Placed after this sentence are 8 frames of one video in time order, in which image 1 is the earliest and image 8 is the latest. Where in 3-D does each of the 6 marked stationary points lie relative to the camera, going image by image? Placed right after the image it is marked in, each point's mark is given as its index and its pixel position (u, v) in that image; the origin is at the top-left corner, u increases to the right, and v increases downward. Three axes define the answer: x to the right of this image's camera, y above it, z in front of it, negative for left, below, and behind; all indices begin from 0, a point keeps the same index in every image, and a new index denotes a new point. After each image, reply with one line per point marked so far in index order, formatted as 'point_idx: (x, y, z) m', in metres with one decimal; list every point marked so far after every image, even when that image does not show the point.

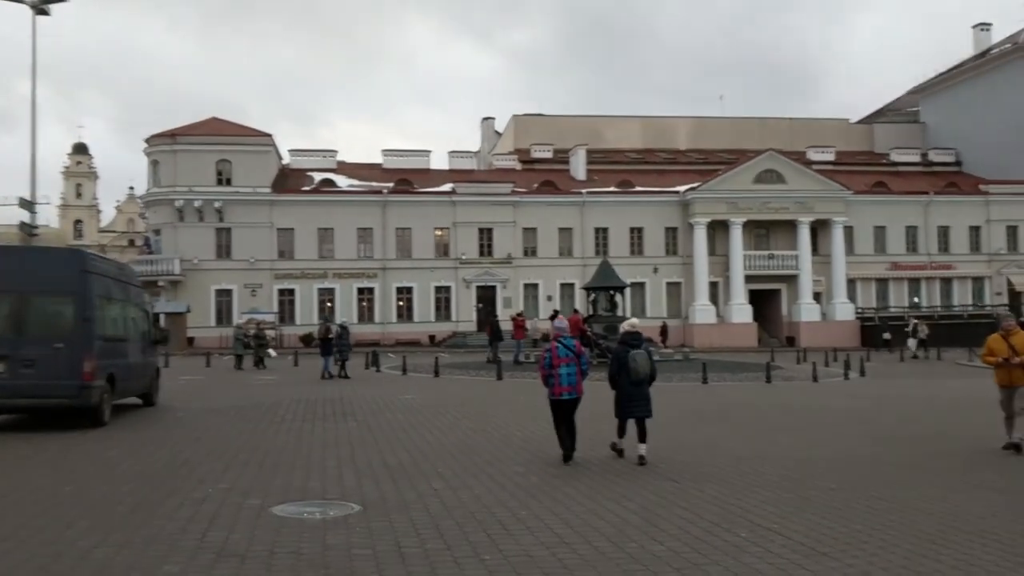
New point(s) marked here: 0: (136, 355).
0: (-7.2, -1.3, +17.9) m
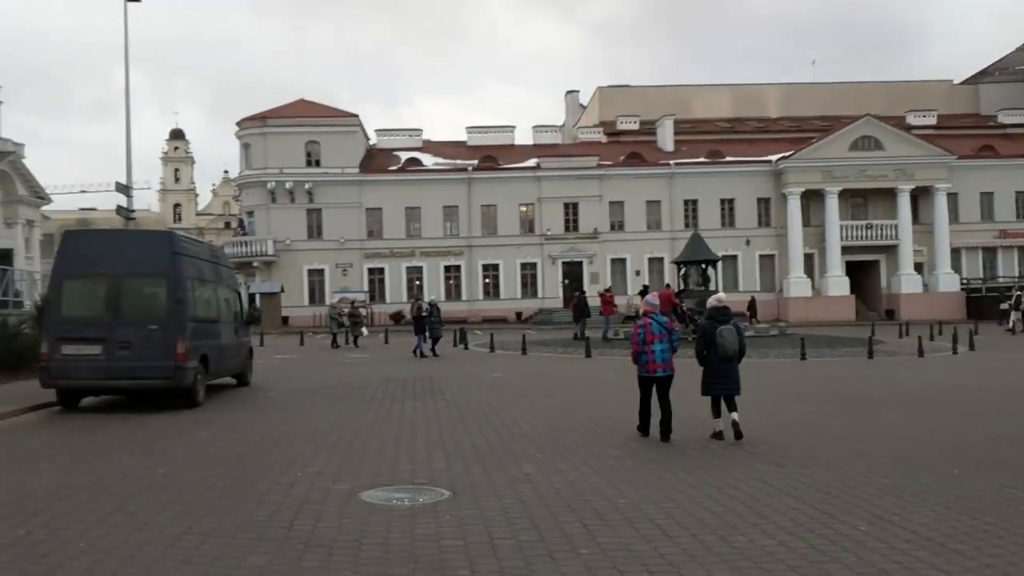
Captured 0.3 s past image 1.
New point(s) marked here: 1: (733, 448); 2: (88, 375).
0: (-5.5, -0.9, +18.1) m
1: (+2.7, -1.9, +11.5) m
2: (-6.6, -1.4, +14.6) m
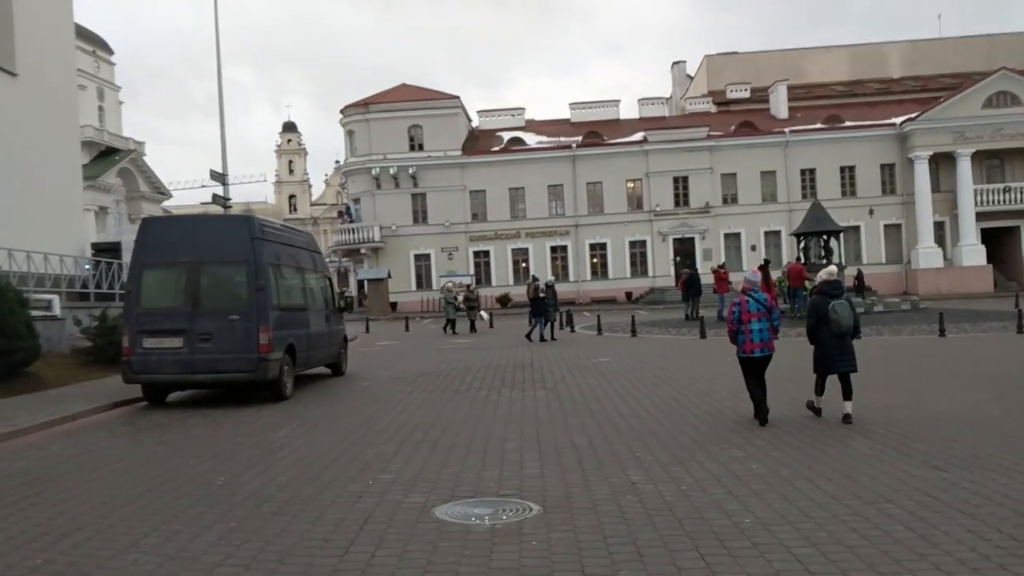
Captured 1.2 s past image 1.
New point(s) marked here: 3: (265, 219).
0: (-3.6, -0.7, +17.3) m
1: (+3.8, -1.6, +9.8) m
2: (-5.1, -1.2, +13.9) m
3: (-4.0, +1.1, +15.2) m
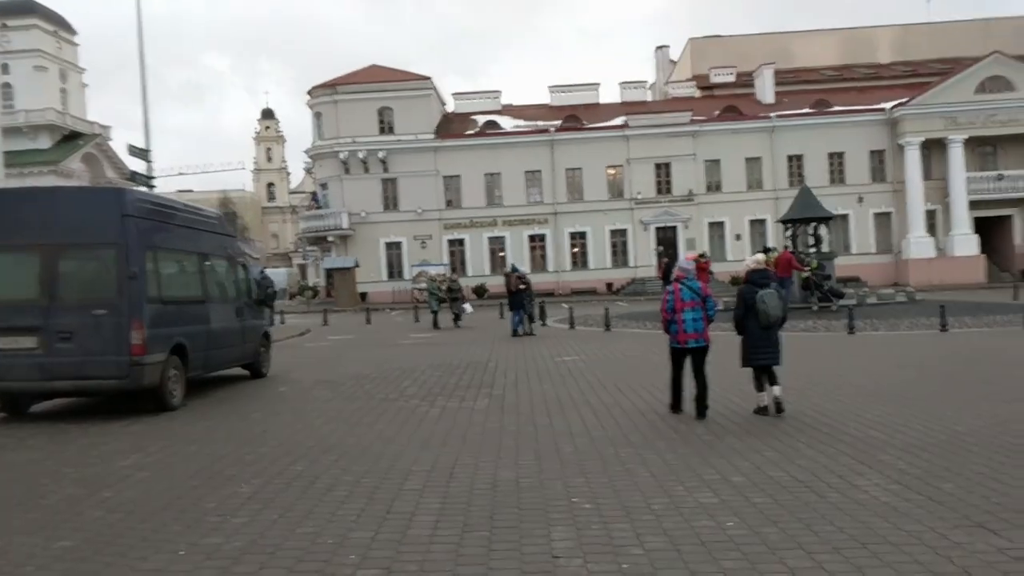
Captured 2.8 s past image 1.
0: (-4.5, -0.5, +14.7) m
1: (+3.0, -1.5, +7.4) m
2: (-5.9, -1.1, +11.4) m
3: (-4.9, +1.3, +12.6) m
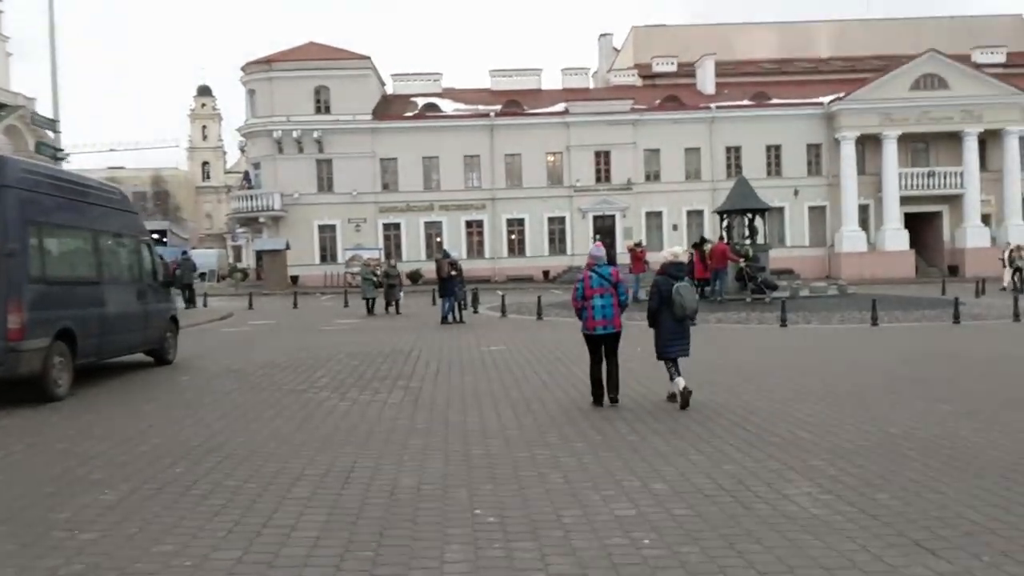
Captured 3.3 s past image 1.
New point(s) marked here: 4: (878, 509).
0: (-5.6, -0.2, +13.7) m
1: (+2.3, -1.5, +6.8) m
2: (-6.9, -0.8, +10.3) m
3: (-5.8, +1.5, +11.5) m
4: (+2.5, -1.5, +6.3) m
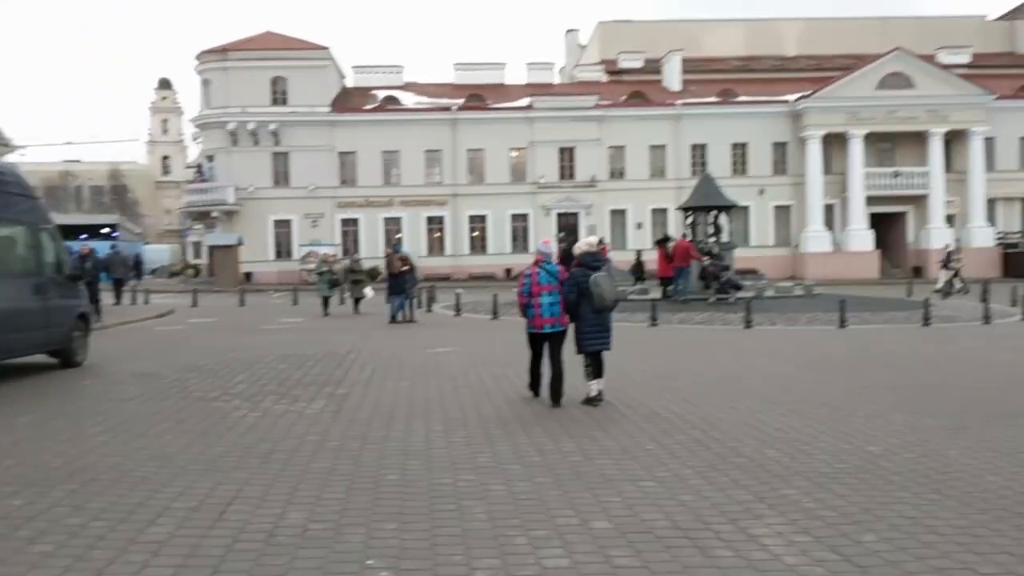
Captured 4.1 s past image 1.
0: (-6.4, -0.1, +12.2) m
1: (+1.7, -1.4, +5.6) m
2: (-7.5, -0.7, +8.7) m
3: (-6.5, +1.6, +10.0) m
4: (+1.9, -1.5, +5.1) m
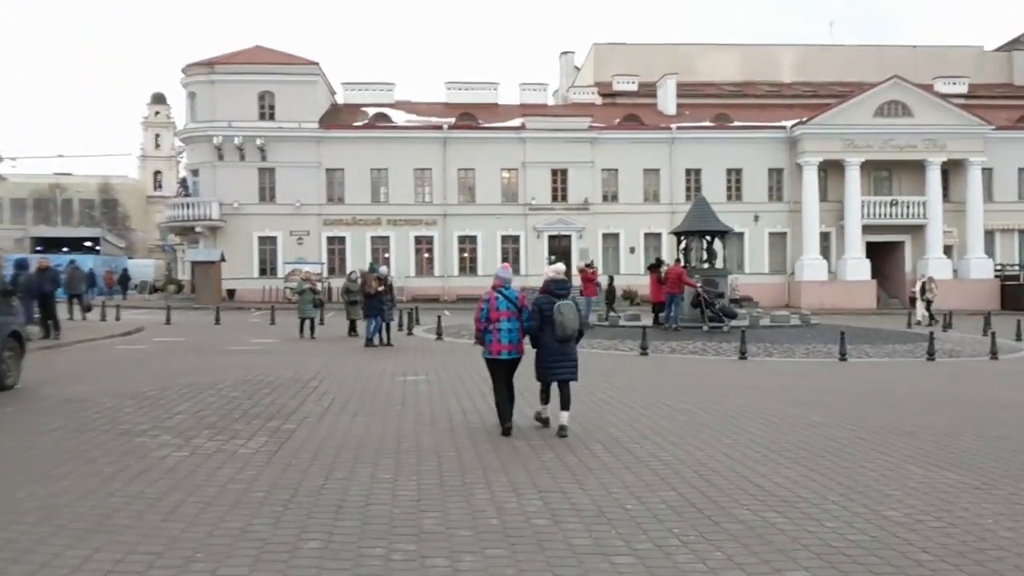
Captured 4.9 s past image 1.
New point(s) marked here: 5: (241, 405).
0: (-6.7, -0.3, +11.0) m
1: (+1.4, -1.6, +4.4) m
2: (-7.8, -0.8, +7.5) m
3: (-6.8, +1.5, +8.8) m
4: (+1.6, -1.6, +3.9) m
5: (-3.4, -1.5, +11.9) m
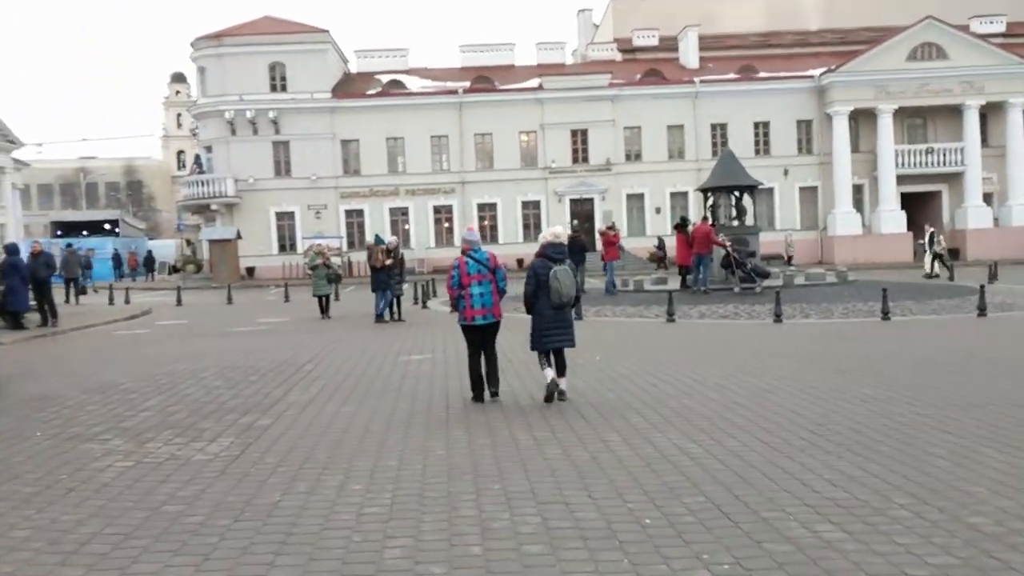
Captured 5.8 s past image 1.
0: (-6.7, -0.2, +9.8) m
1: (+1.3, -1.5, +3.1) m
2: (-7.9, -0.9, +6.4) m
3: (-6.9, +1.5, +7.6) m
4: (+1.5, -1.5, +2.5) m
5: (-3.3, -1.2, +10.7) m
